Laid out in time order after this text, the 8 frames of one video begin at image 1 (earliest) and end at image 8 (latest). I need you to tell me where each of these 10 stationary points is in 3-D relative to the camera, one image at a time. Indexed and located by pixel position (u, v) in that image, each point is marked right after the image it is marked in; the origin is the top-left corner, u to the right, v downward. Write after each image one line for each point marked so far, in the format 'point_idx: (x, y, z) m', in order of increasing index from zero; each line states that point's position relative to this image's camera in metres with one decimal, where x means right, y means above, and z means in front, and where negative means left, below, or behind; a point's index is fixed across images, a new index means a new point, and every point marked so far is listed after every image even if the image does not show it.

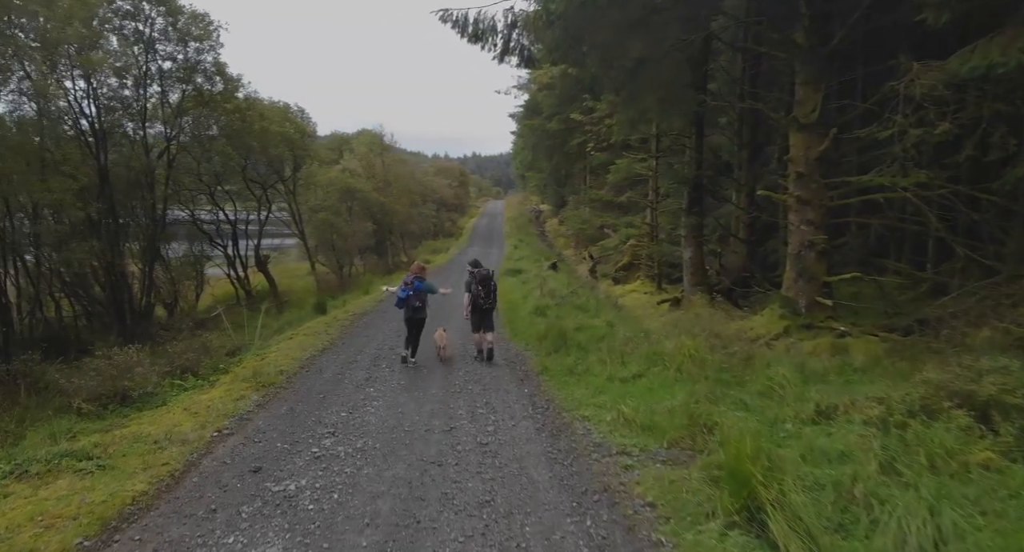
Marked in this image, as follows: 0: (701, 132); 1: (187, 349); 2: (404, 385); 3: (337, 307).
0: (+4.7, +3.6, +16.5) m
1: (-5.6, -1.3, +11.2) m
2: (-1.5, -1.5, +9.2) m
3: (-4.8, -0.9, +17.9) m
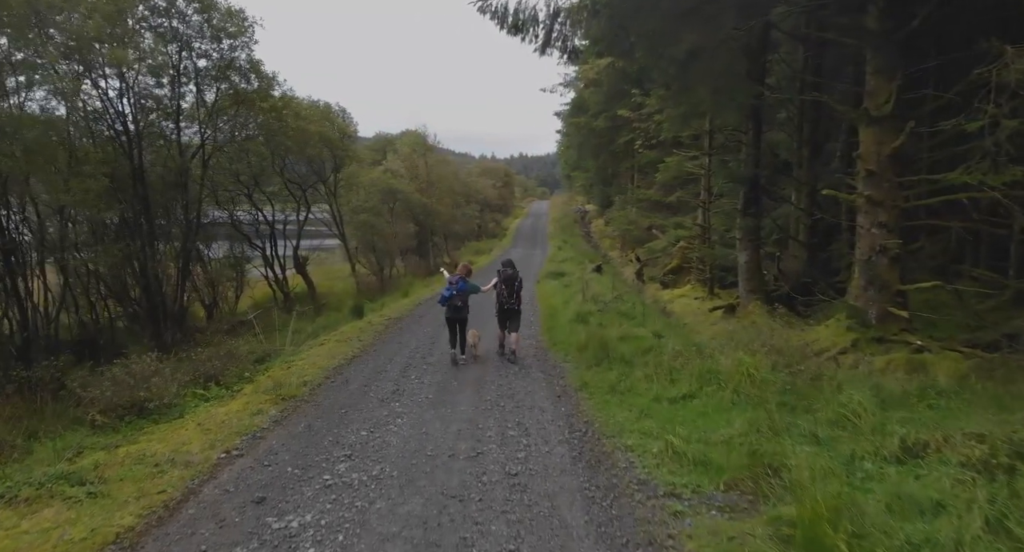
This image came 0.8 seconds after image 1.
0: (+5.7, +3.4, +15.4) m
1: (-5.0, -1.4, +10.9) m
2: (-1.0, -1.6, +8.5) m
3: (-3.7, -0.9, +17.5) m
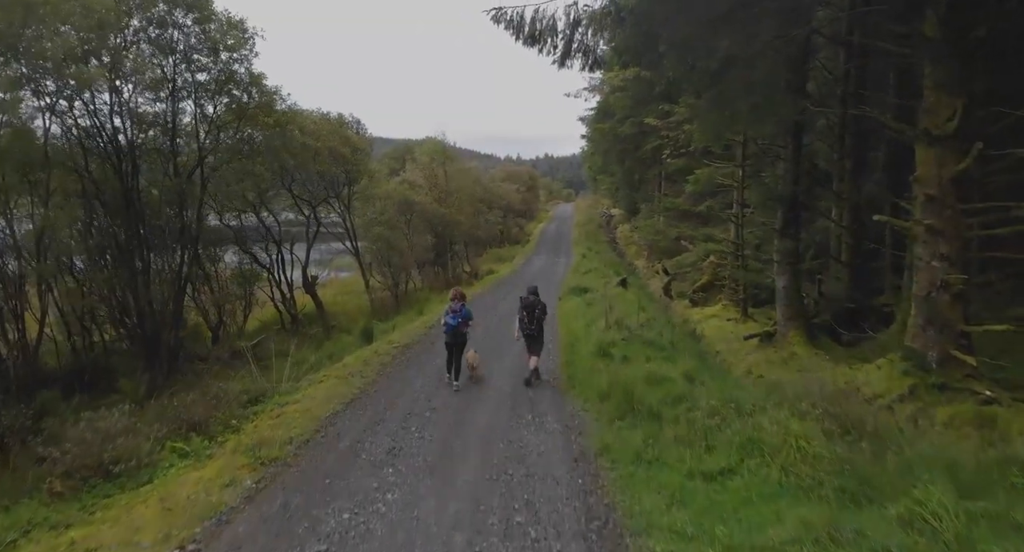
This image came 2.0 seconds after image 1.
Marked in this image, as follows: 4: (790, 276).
0: (+6.1, +2.9, +14.1) m
1: (-4.8, -1.9, +10.0) m
2: (-0.9, -2.1, +7.5) m
3: (-3.2, -1.5, +16.5) m
4: (+6.2, 0.0, +14.8) m
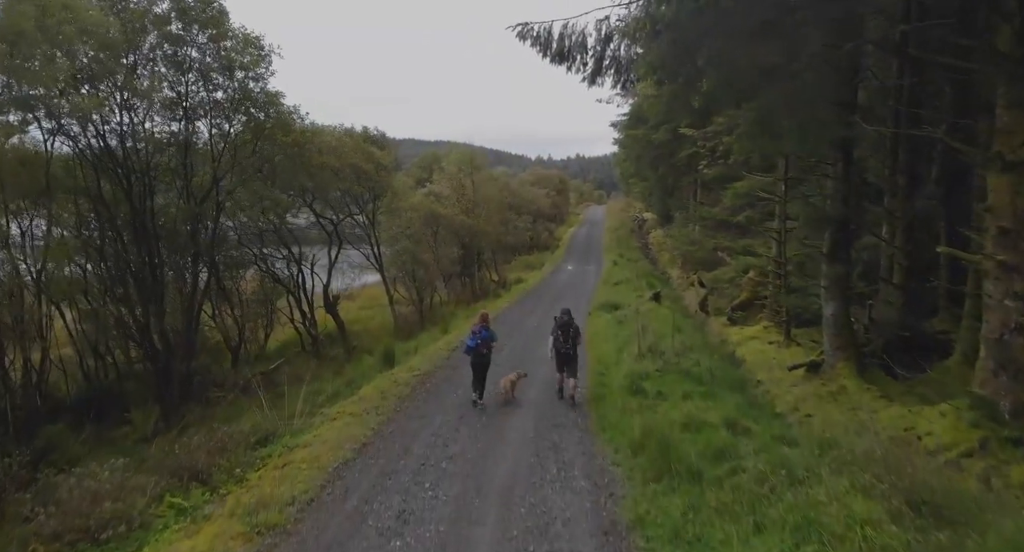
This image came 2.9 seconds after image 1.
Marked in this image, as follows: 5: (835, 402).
0: (+6.6, +2.3, +13.1) m
1: (-4.4, -2.4, +9.5) m
2: (-0.7, -2.7, +6.8) m
3: (-2.6, -2.0, +15.9) m
4: (+6.7, -0.6, +13.7) m
5: (+6.0, -2.5, +12.3) m
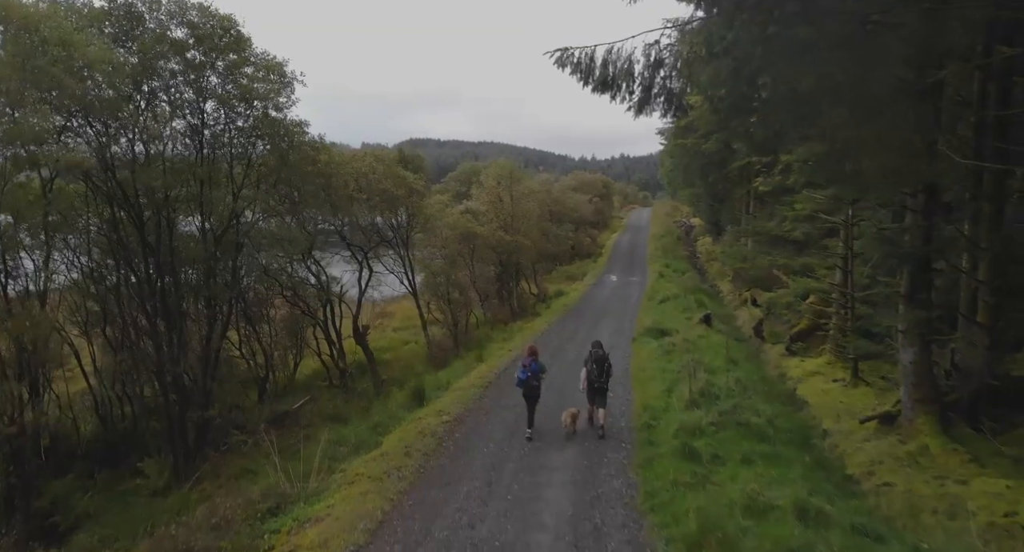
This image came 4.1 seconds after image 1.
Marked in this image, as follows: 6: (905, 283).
0: (+7.3, +1.5, +11.5) m
1: (-4.0, -3.1, +8.6) m
2: (-0.4, -3.4, +5.7) m
3: (-1.7, -2.7, +15.0) m
4: (+7.4, -1.4, +12.2) m
5: (+6.6, -3.3, +10.8) m
6: (+7.2, -0.1, +12.1) m
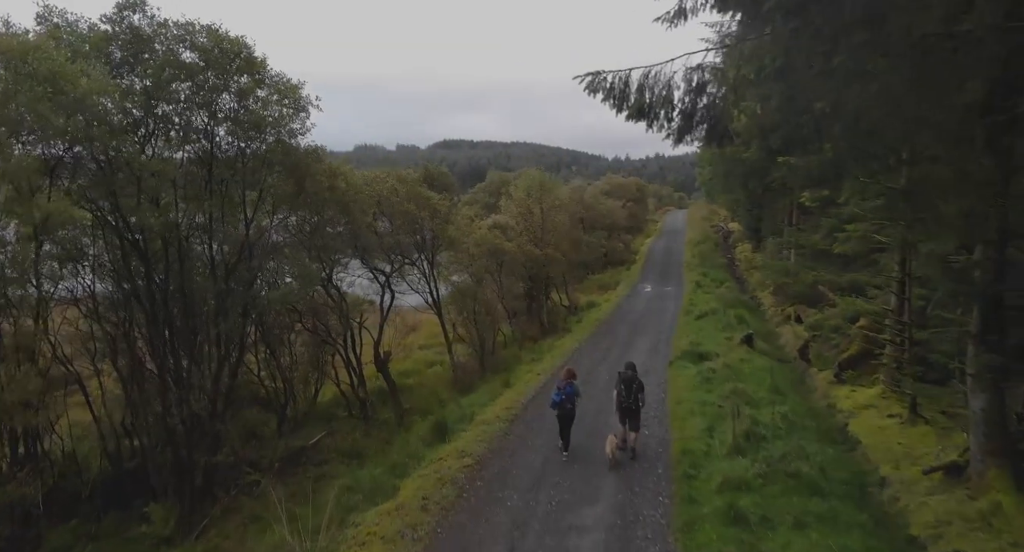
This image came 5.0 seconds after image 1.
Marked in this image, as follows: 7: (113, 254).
0: (+7.7, +0.8, +10.3) m
1: (-3.7, -3.7, +8.0) m
2: (-0.3, -4.1, +4.9) m
3: (-1.1, -3.3, +14.2) m
4: (+7.9, -2.0, +10.9) m
5: (+7.0, -3.9, +9.6) m
6: (+7.7, -0.8, +10.9) m
7: (-8.9, +0.3, +14.6) m
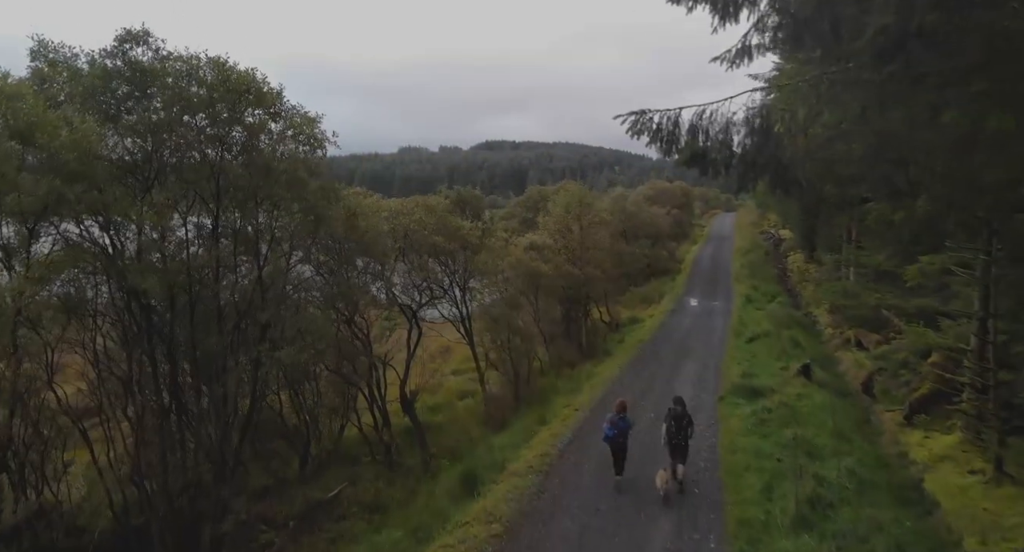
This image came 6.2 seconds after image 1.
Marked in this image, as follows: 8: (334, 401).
0: (+8.2, 0.0, +8.7) m
1: (-3.4, -4.5, +7.1) m
2: (-0.2, -4.9, +3.8) m
3: (-0.4, -4.1, +13.1) m
4: (+8.3, -2.9, +9.3) m
5: (+7.4, -4.7, +8.1) m
6: (+8.1, -1.6, +9.3) m
7: (-8.2, -0.4, +14.0) m
8: (-5.2, -3.4, +19.5) m
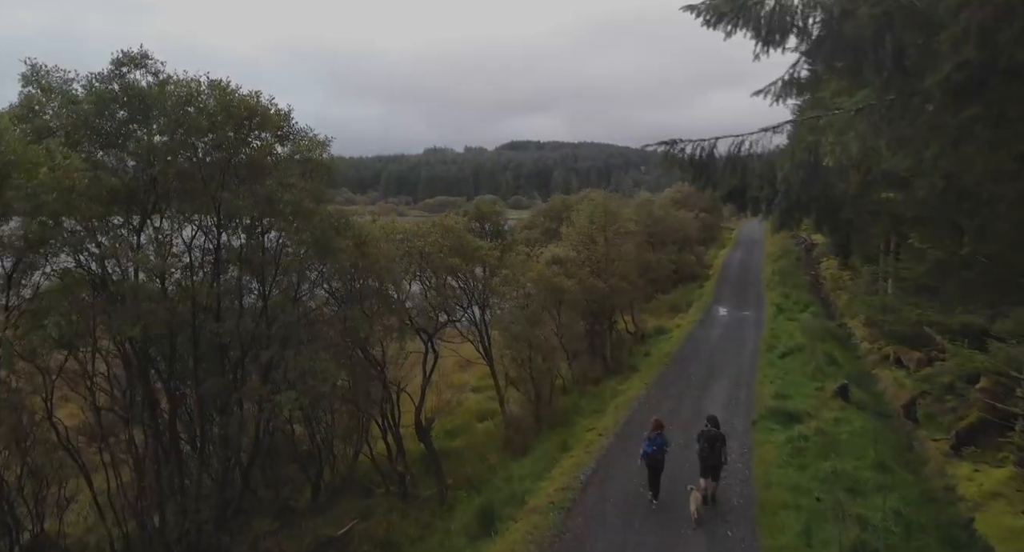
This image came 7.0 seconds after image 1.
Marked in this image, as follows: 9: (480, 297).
0: (+8.3, -0.5, +7.7) m
1: (-3.3, -5.0, +6.5) m
2: (-0.2, -5.4, +3.1) m
3: (-0.1, -4.6, +12.4) m
4: (+8.6, -3.4, +8.3) m
5: (+7.5, -5.3, +7.1) m
6: (+8.3, -2.1, +8.3) m
7: (-7.8, -0.9, +13.6) m
8: (-4.6, -3.9, +19.0) m
9: (-0.8, -0.4, +18.7) m
